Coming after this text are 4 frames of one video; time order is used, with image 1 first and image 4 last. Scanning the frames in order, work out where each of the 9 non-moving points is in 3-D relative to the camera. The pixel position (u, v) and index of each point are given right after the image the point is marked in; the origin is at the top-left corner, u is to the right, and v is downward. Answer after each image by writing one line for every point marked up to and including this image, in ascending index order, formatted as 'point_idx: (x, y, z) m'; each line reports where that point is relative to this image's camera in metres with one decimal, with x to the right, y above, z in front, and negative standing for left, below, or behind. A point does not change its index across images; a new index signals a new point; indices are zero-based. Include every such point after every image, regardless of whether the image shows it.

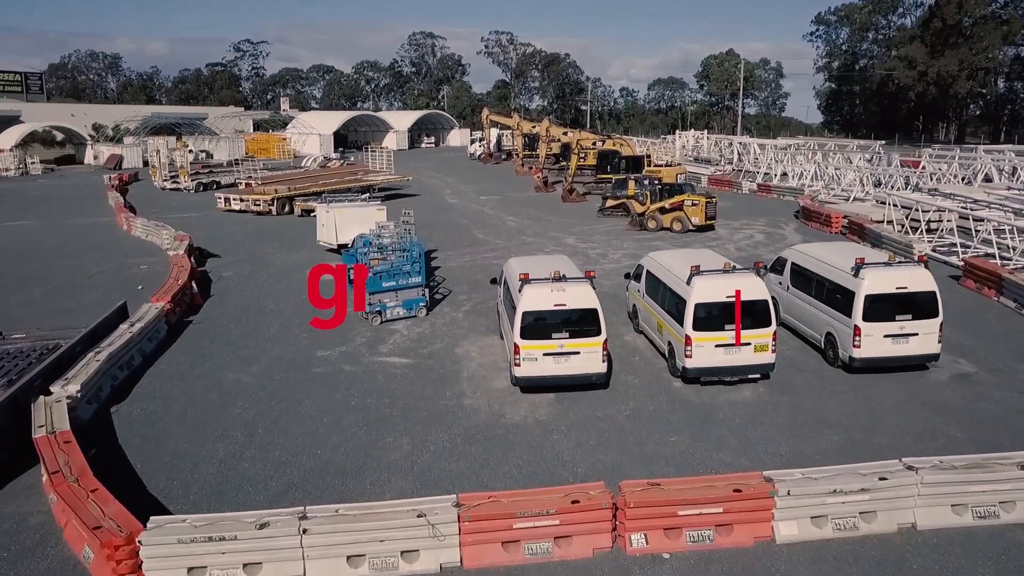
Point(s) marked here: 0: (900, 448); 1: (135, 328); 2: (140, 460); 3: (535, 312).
0: (+4.7, -1.9, +9.9) m
1: (-6.3, -0.7, +13.7) m
2: (-4.6, -2.1, +10.1) m
3: (+0.3, -0.3, +11.2) m
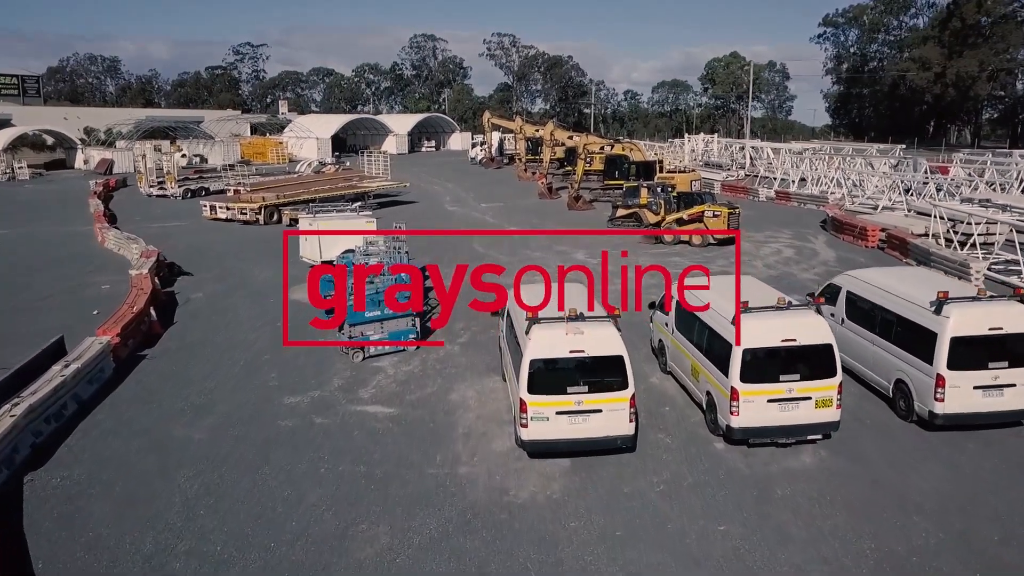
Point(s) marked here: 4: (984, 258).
0: (+4.7, -2.4, +7.7) m
1: (-6.2, -1.1, +11.5) m
2: (-4.5, -2.6, +7.9) m
3: (+0.4, -0.8, +9.0) m
4: (+10.4, +0.7, +18.1) m
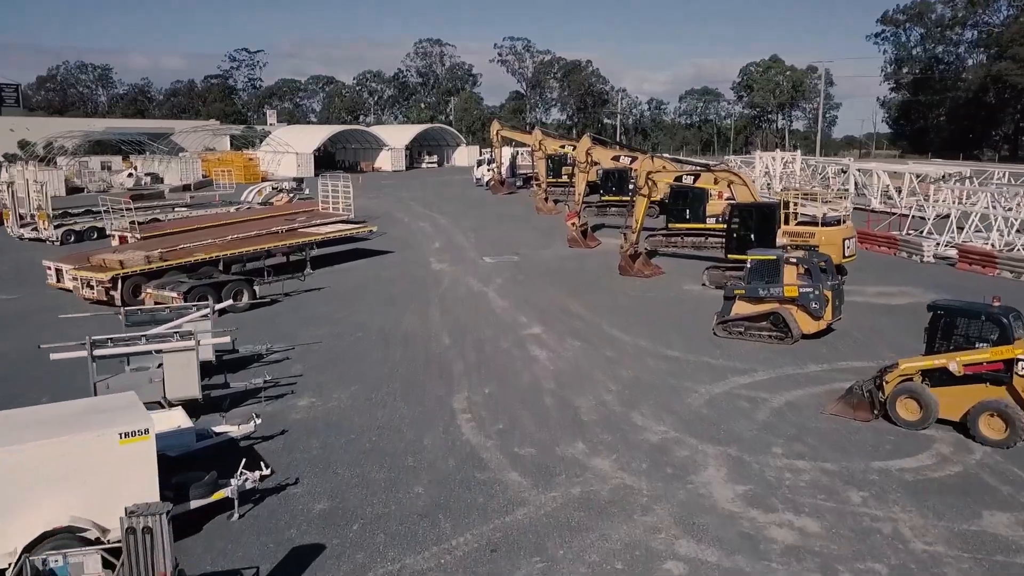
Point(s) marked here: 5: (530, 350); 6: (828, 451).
0: (+4.8, -5.1, -5.5) m
1: (-6.0, -3.9, -1.5) m
2: (-4.4, -5.3, -5.2) m
3: (+0.5, -3.5, -4.1) m
4: (+10.6, -2.2, +4.8) m
5: (+0.3, -1.2, +14.5) m
6: (+3.6, -1.8, +9.3) m
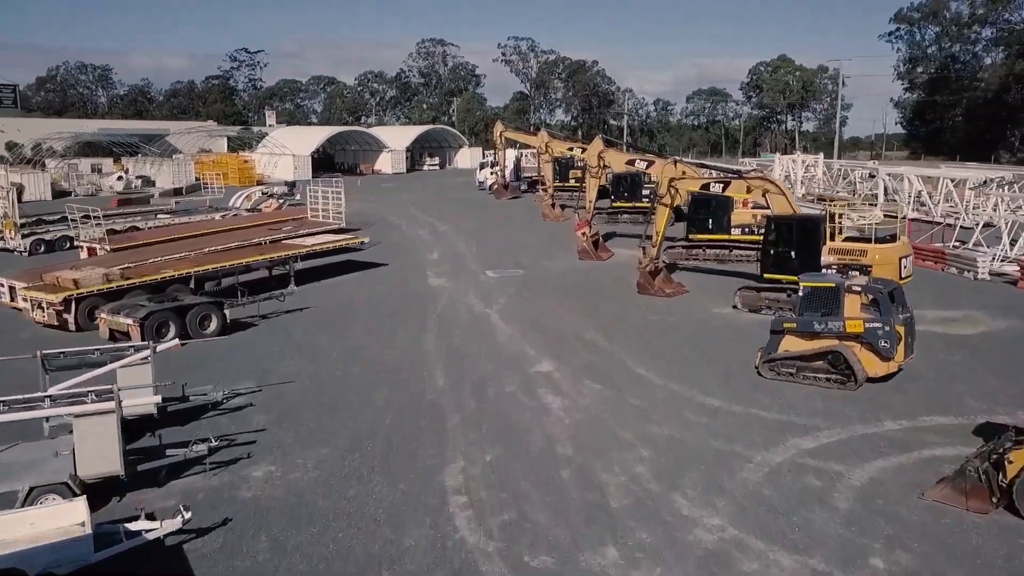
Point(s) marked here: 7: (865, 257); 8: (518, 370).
0: (+4.9, -5.5, -7.9) m
1: (-6.0, -4.3, -3.9) m
2: (-4.4, -5.7, -7.6) m
3: (+0.5, -3.9, -6.5) m
4: (+10.7, -2.7, +2.4) m
5: (+0.4, -1.7, +12.1) m
6: (+3.6, -2.3, +6.9) m
7: (+6.7, +0.6, +15.6) m
8: (+0.1, -1.3, +13.4) m
